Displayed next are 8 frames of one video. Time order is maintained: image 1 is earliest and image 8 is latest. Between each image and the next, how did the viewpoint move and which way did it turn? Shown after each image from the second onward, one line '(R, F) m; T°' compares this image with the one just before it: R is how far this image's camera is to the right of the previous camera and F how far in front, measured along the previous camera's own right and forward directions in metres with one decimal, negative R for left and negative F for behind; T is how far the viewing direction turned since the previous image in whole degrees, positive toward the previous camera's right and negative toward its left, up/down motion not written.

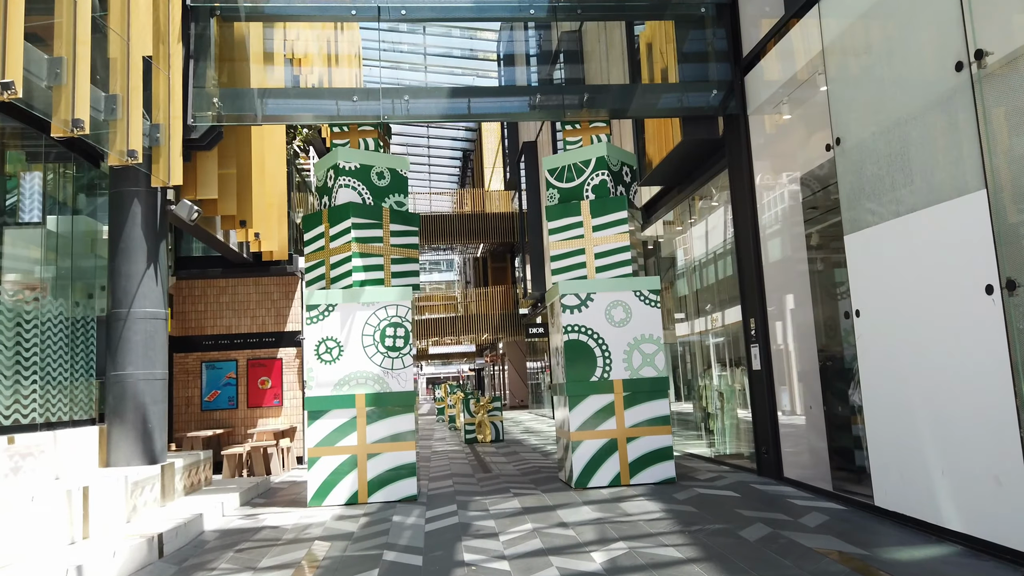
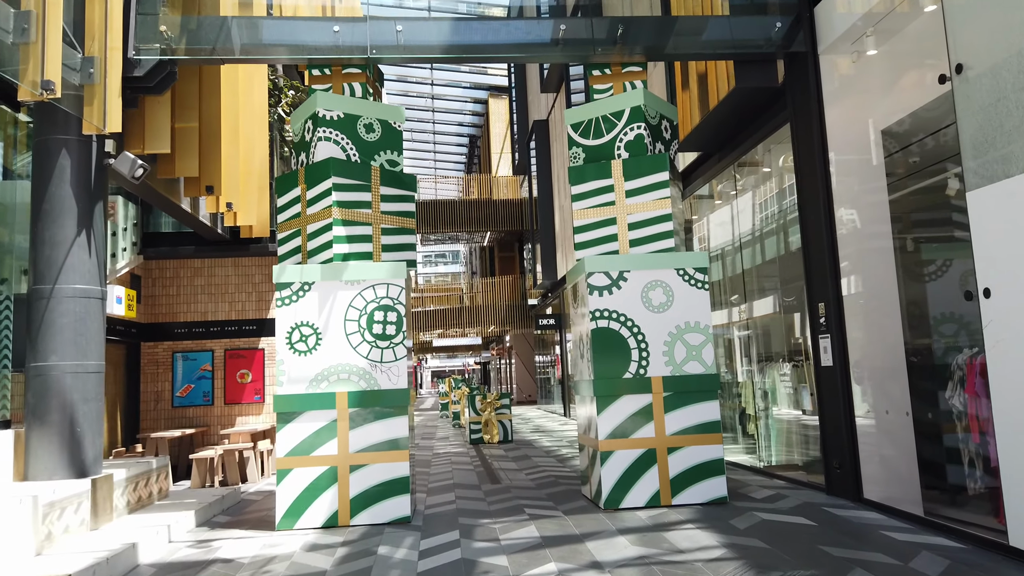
(-0.1, +1.3) m; 0°
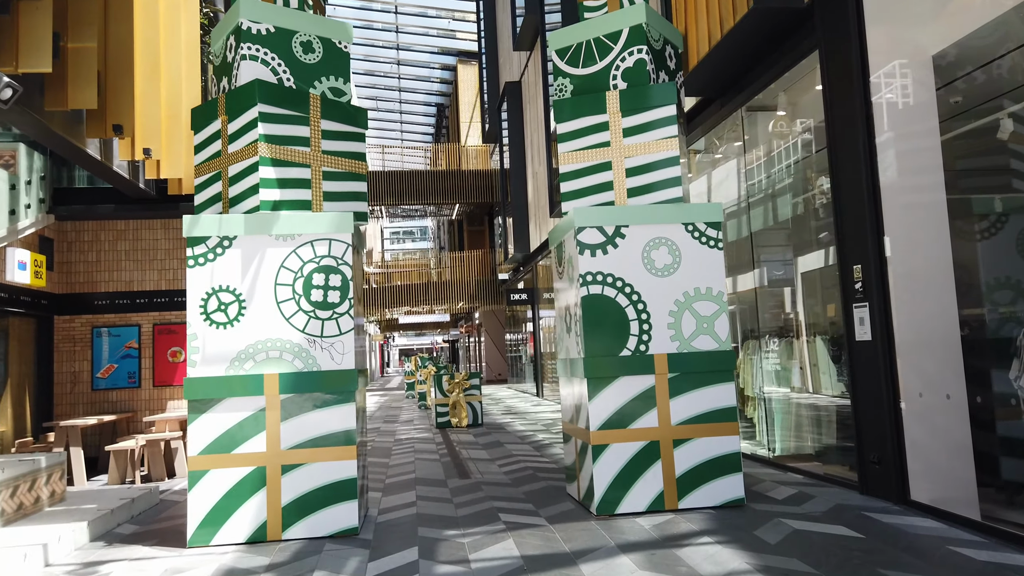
(0.0, +1.1) m; +2°
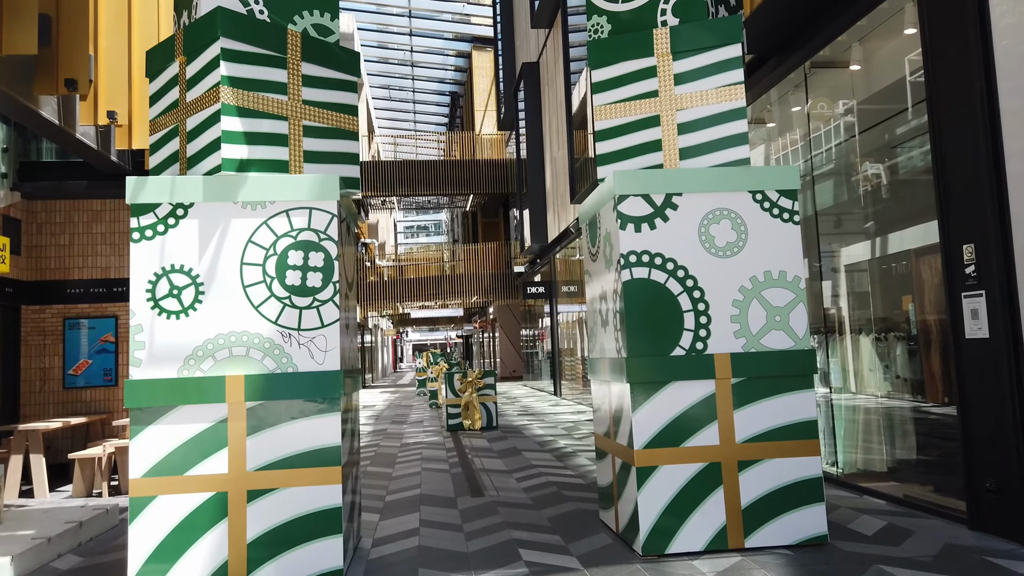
(-0.1, +1.0) m; -1°
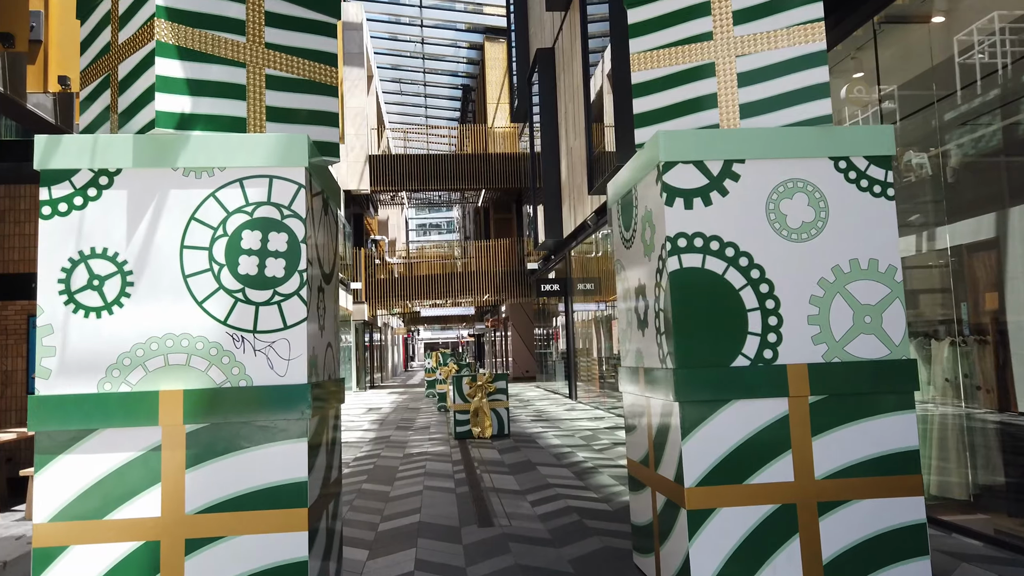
(0.0, +0.8) m; -1°
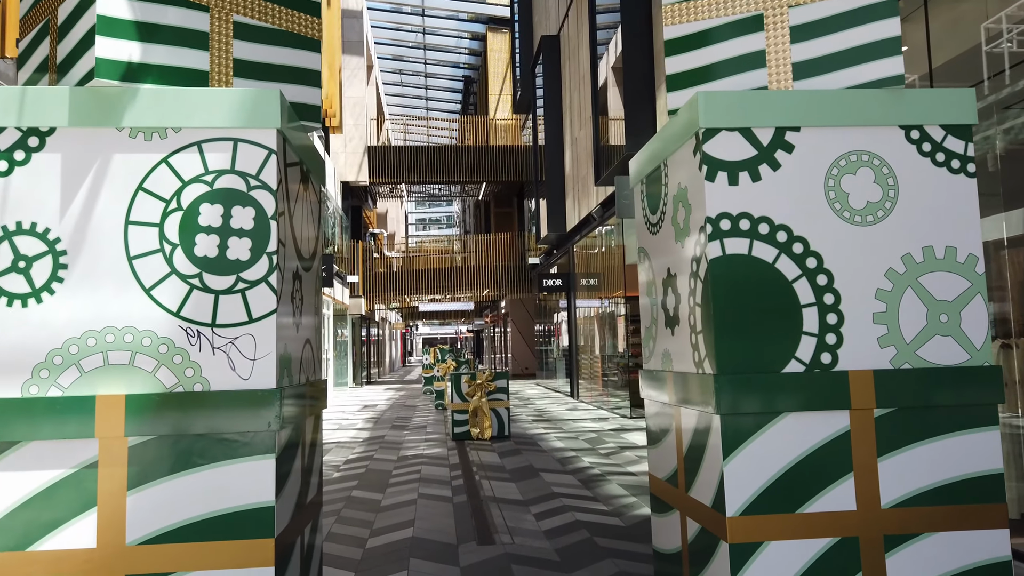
(0.0, +0.5) m; 0°
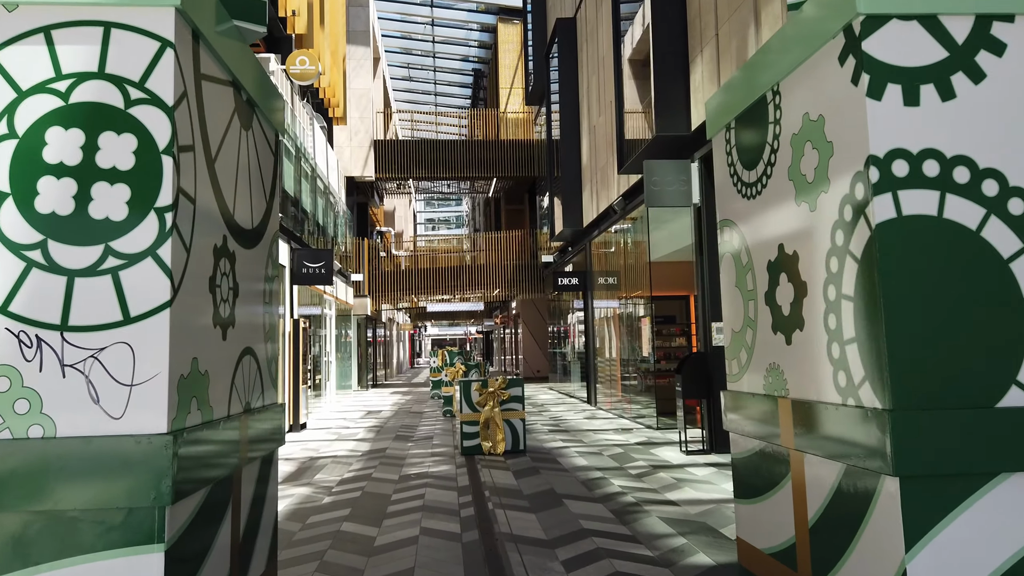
(-0.1, +1.0) m; -1°
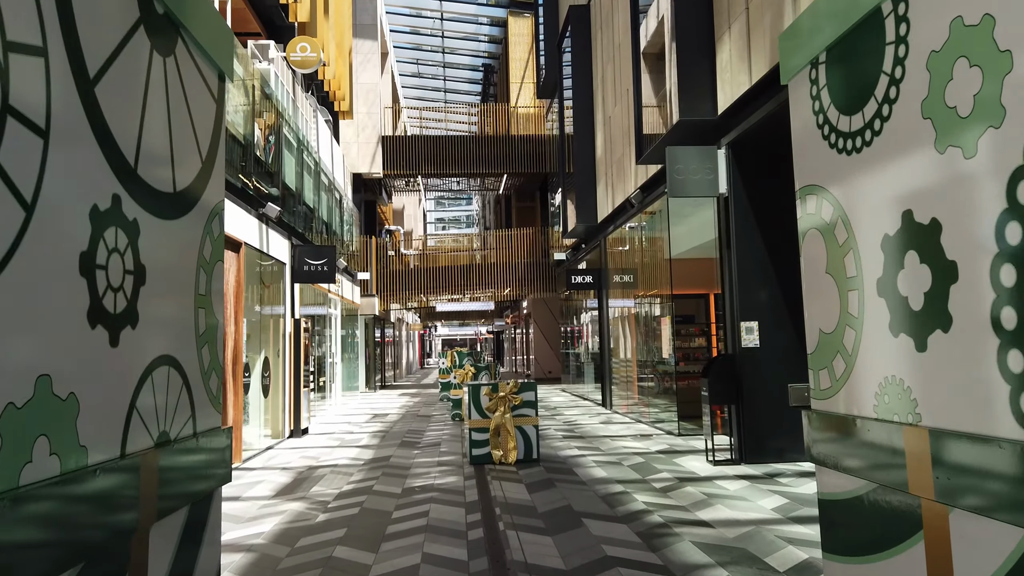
(0.0, +0.6) m; -1°
